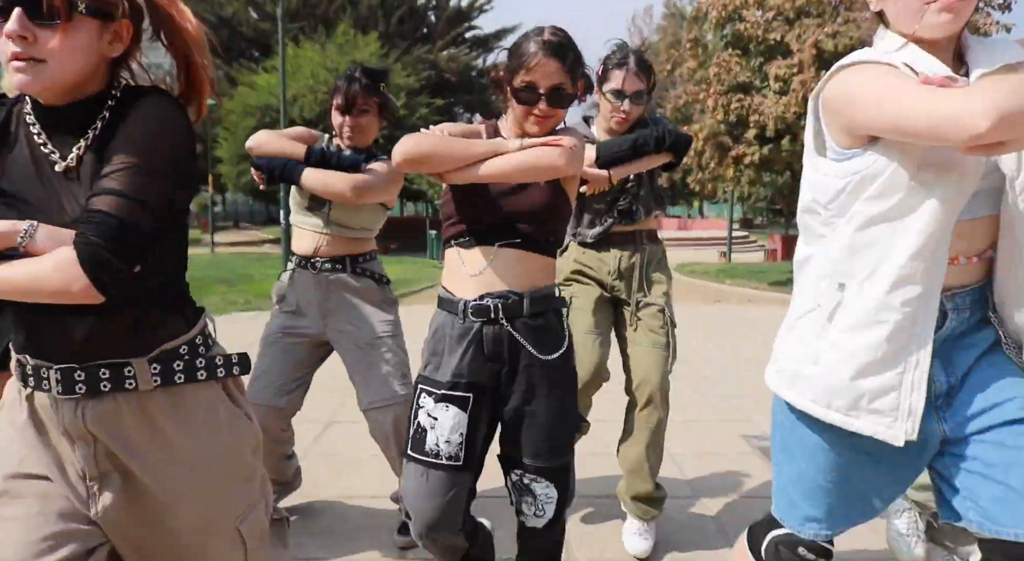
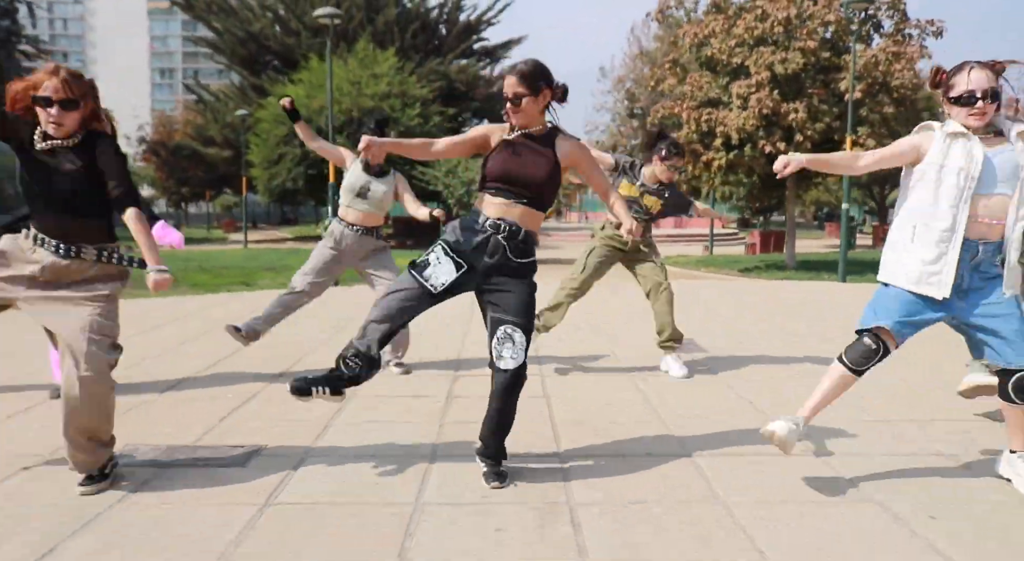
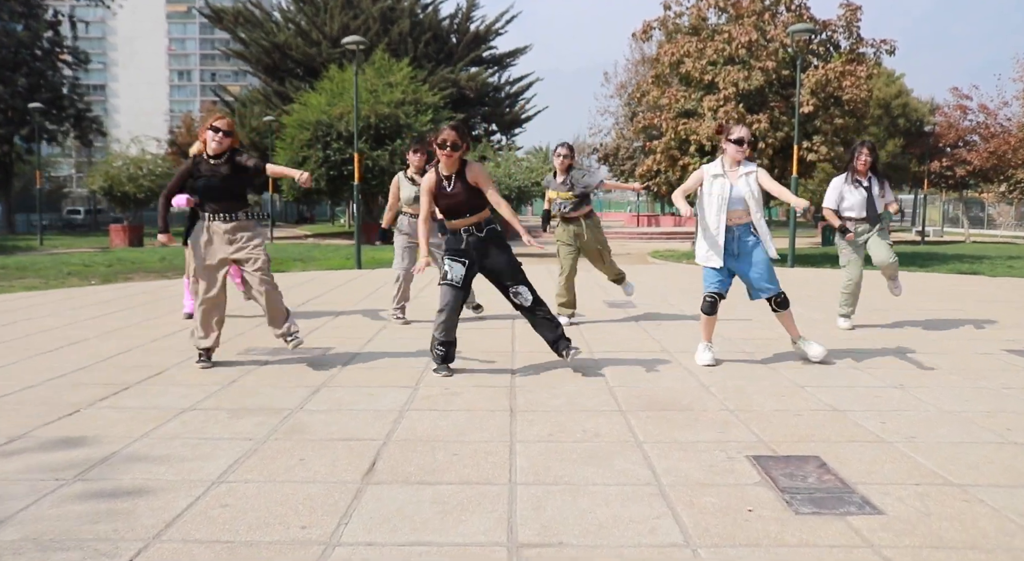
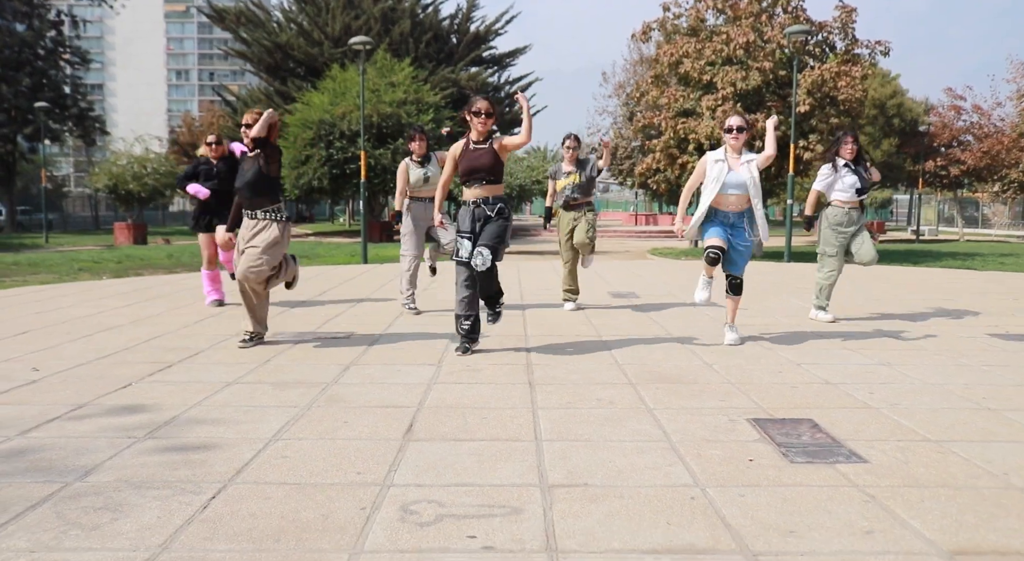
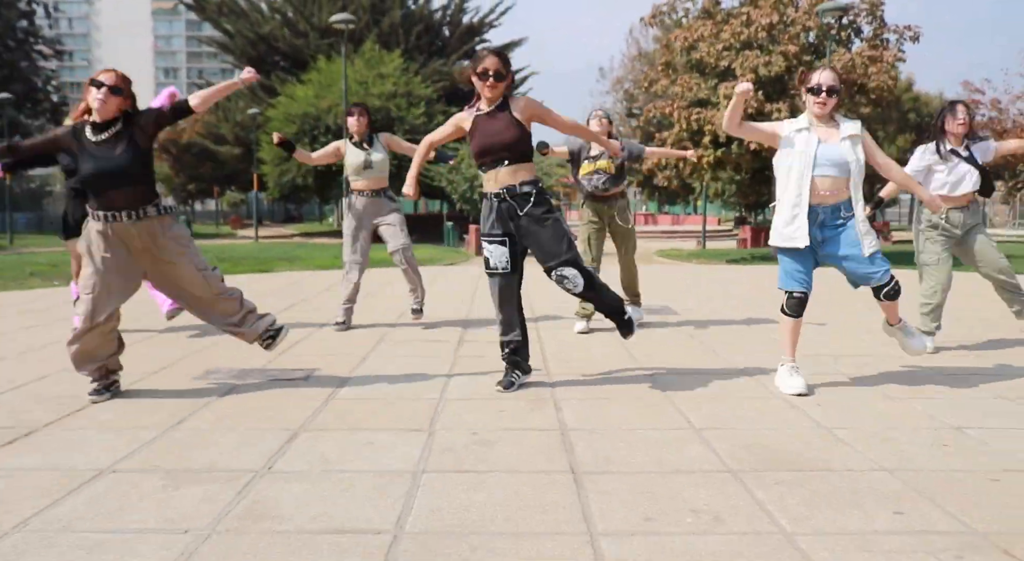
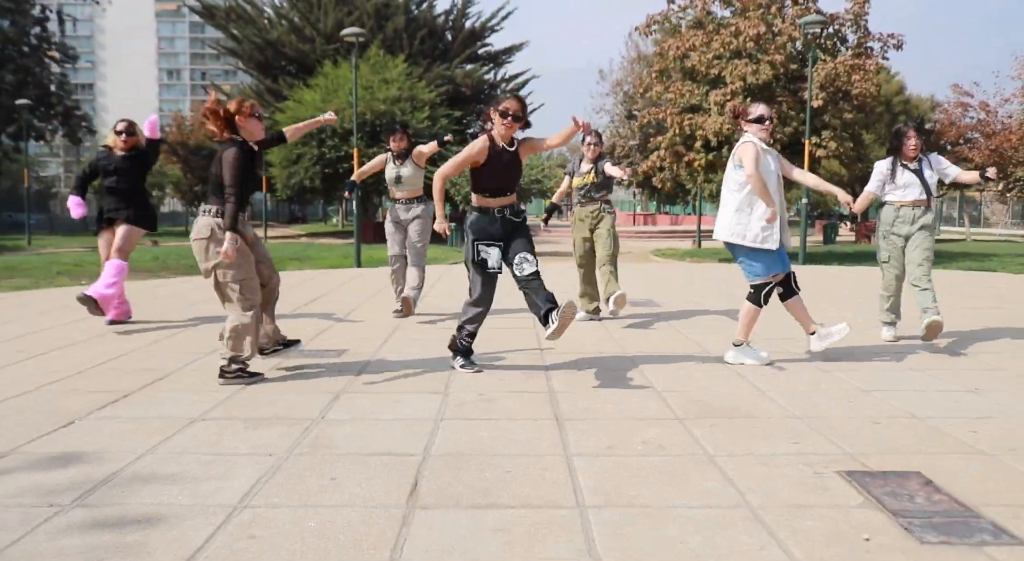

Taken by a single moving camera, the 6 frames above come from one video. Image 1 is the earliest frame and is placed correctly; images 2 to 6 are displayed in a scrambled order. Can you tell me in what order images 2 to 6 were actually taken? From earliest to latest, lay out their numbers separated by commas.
2, 5, 6, 4, 3
